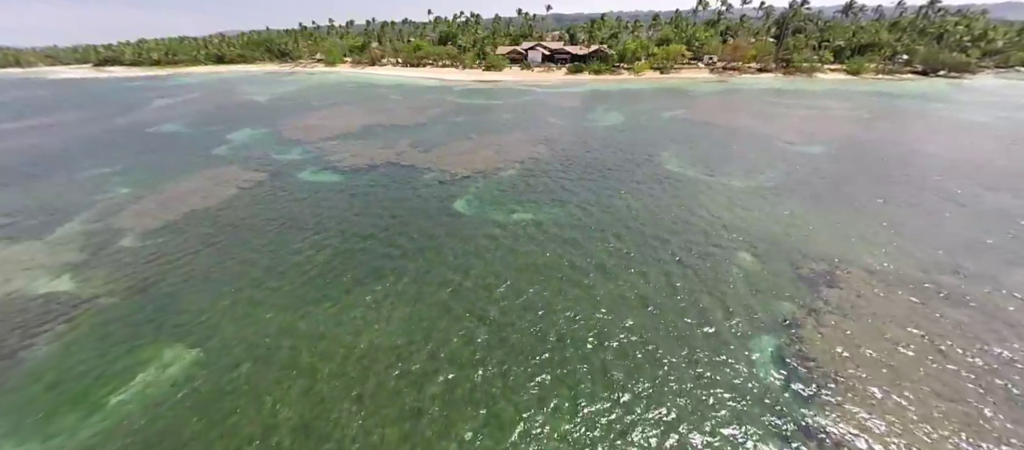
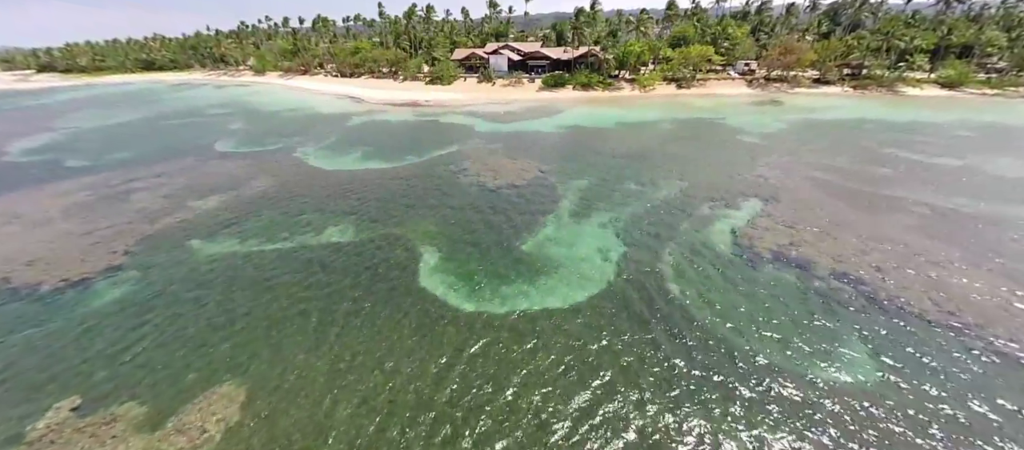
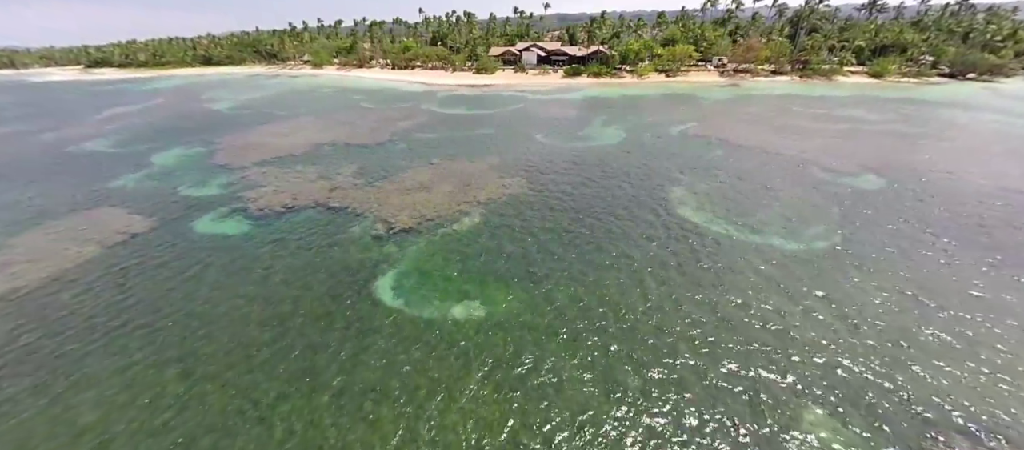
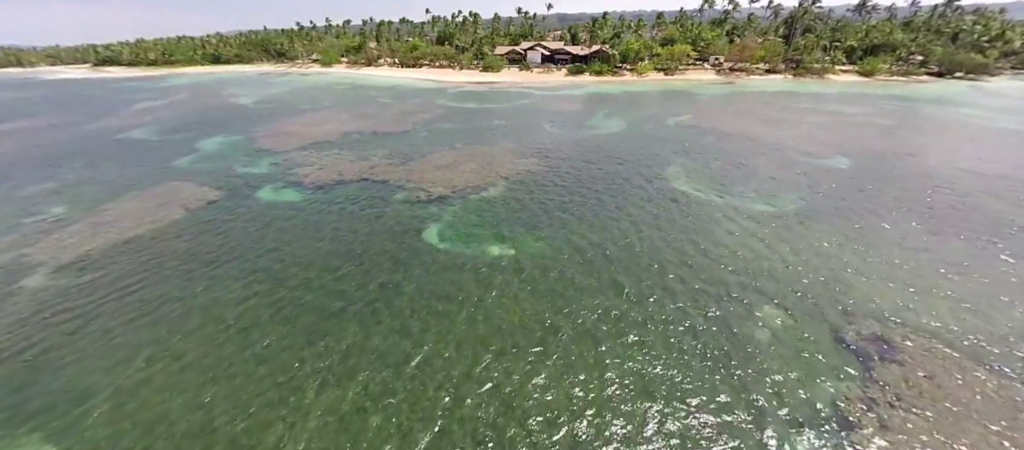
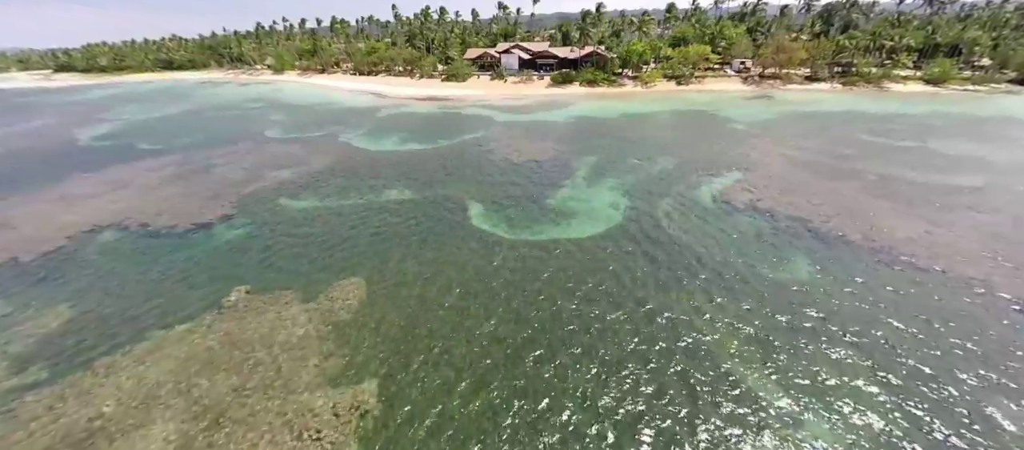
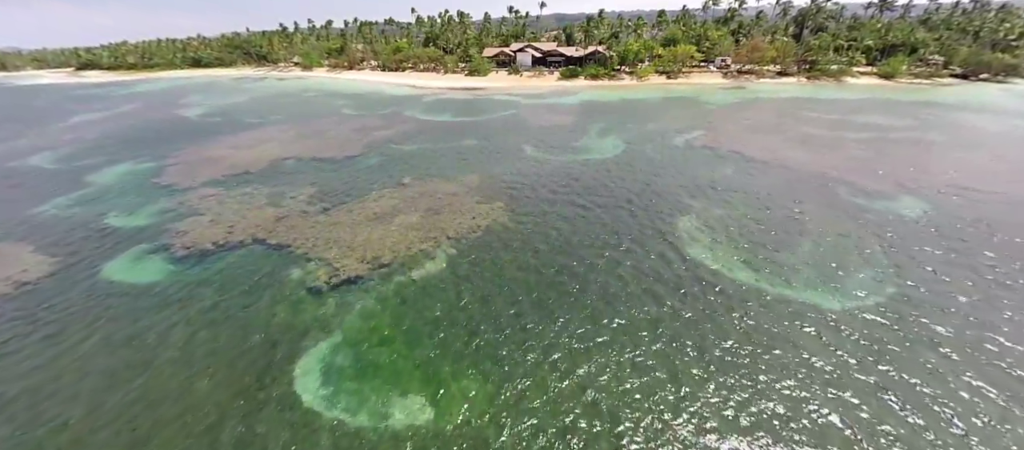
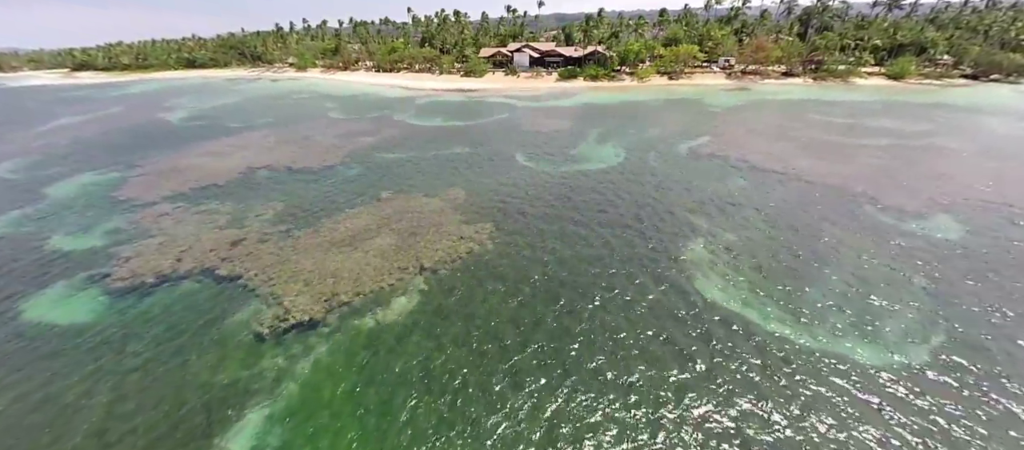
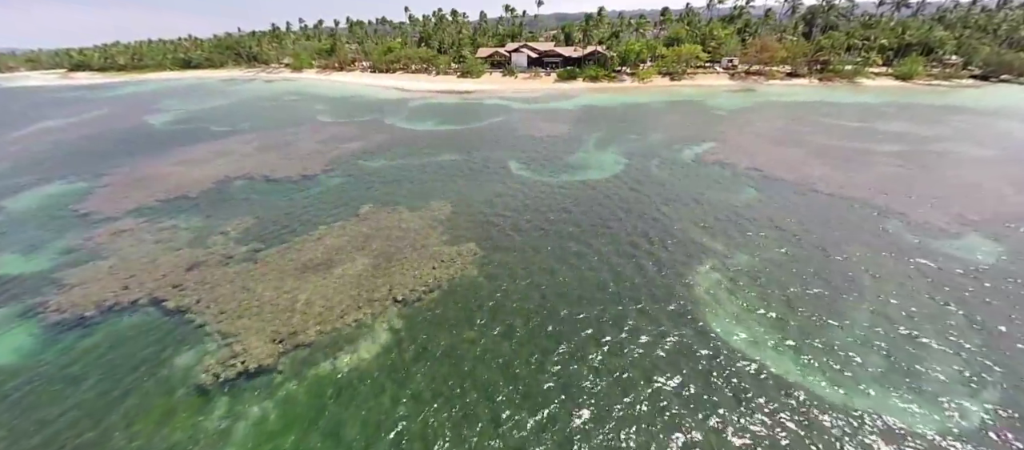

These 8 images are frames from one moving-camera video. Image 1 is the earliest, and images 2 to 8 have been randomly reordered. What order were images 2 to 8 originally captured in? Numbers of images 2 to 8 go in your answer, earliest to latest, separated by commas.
4, 3, 6, 7, 8, 5, 2
